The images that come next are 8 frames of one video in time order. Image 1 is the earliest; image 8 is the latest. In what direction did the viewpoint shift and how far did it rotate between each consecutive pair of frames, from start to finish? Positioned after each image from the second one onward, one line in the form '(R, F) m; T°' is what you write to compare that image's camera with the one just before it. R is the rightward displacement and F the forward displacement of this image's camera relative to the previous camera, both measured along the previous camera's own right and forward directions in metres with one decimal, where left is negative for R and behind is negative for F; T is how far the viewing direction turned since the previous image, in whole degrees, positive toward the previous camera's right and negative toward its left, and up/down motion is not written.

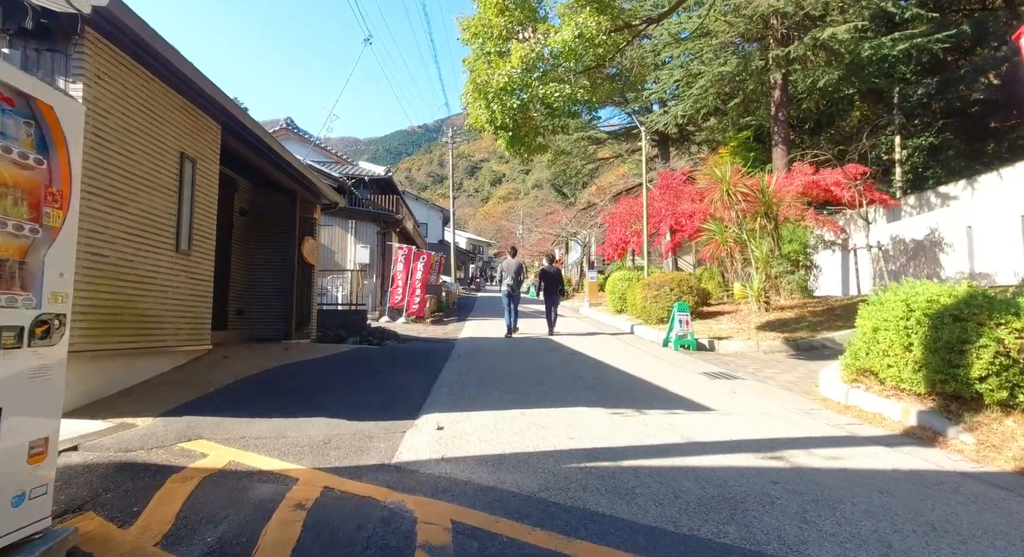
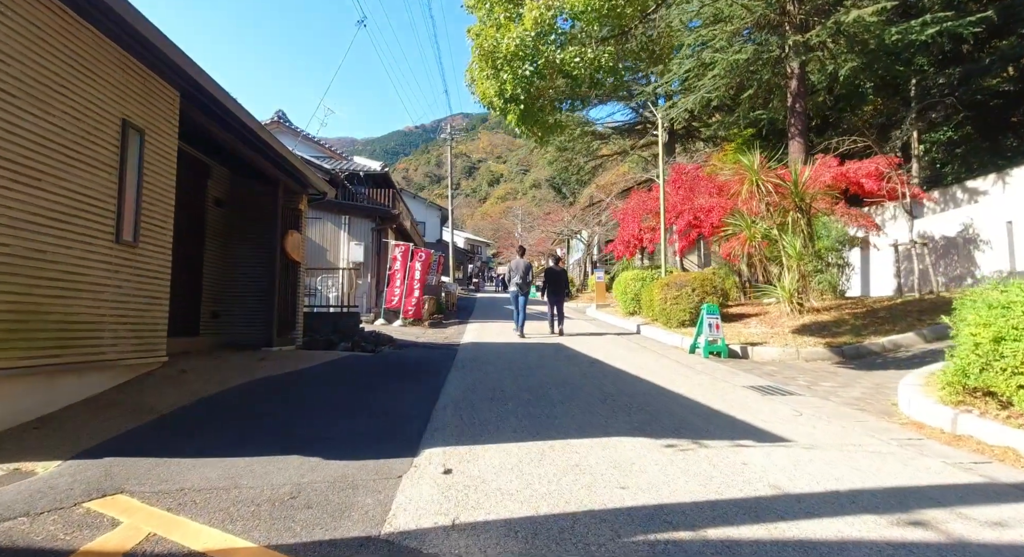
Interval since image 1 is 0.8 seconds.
(-0.2, +1.1) m; 0°
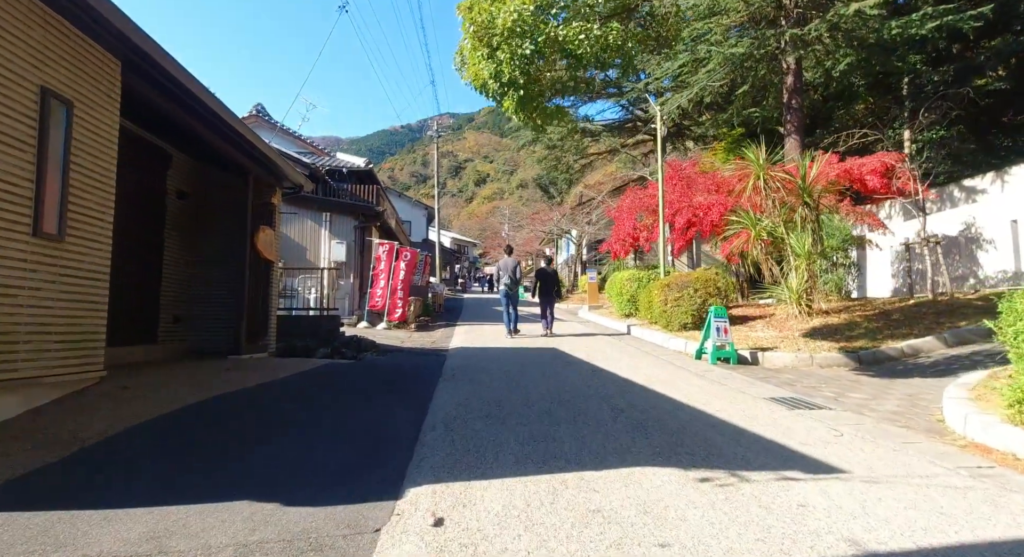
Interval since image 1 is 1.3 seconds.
(-0.1, +0.7) m; +1°
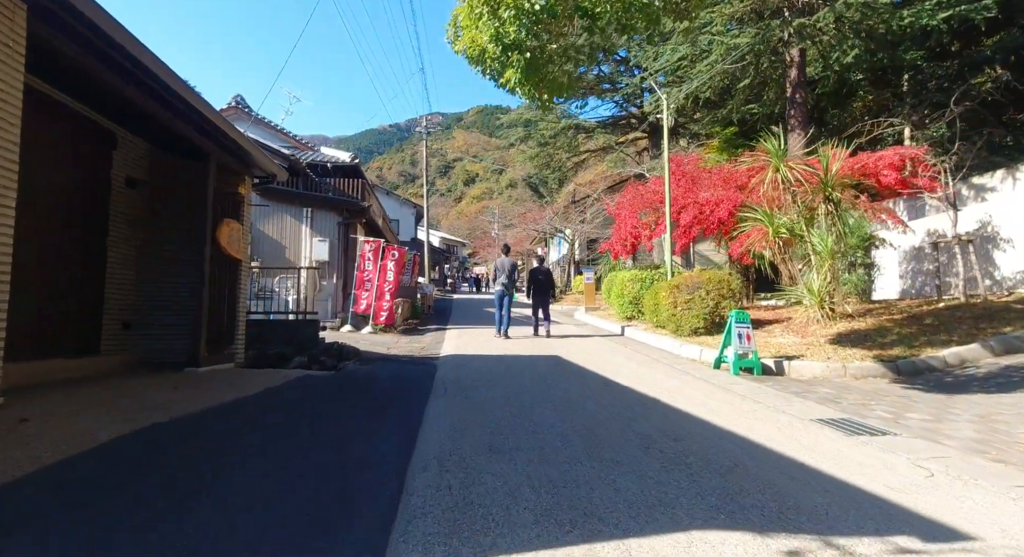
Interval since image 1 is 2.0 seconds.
(-0.1, +0.9) m; +1°
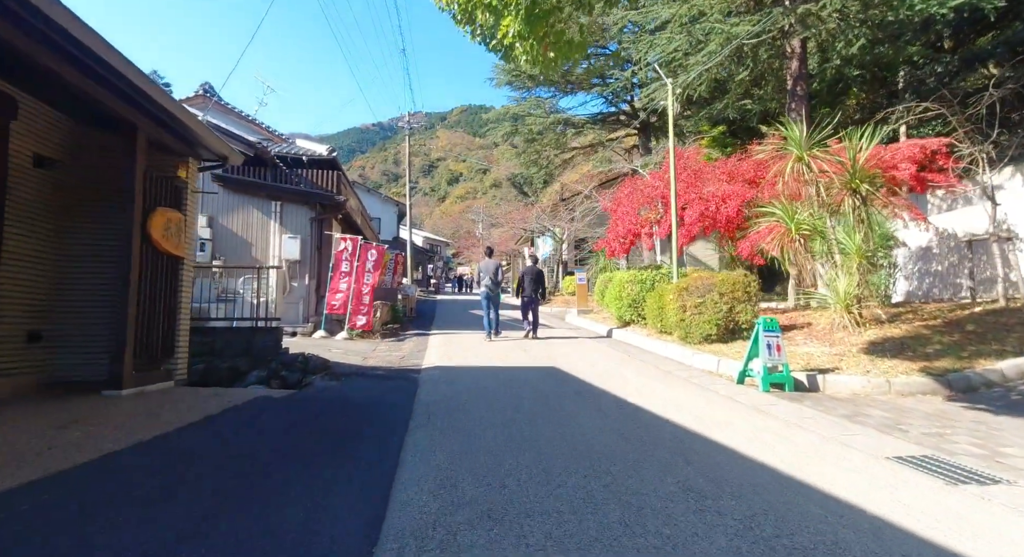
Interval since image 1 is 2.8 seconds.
(-0.1, +1.1) m; +2°
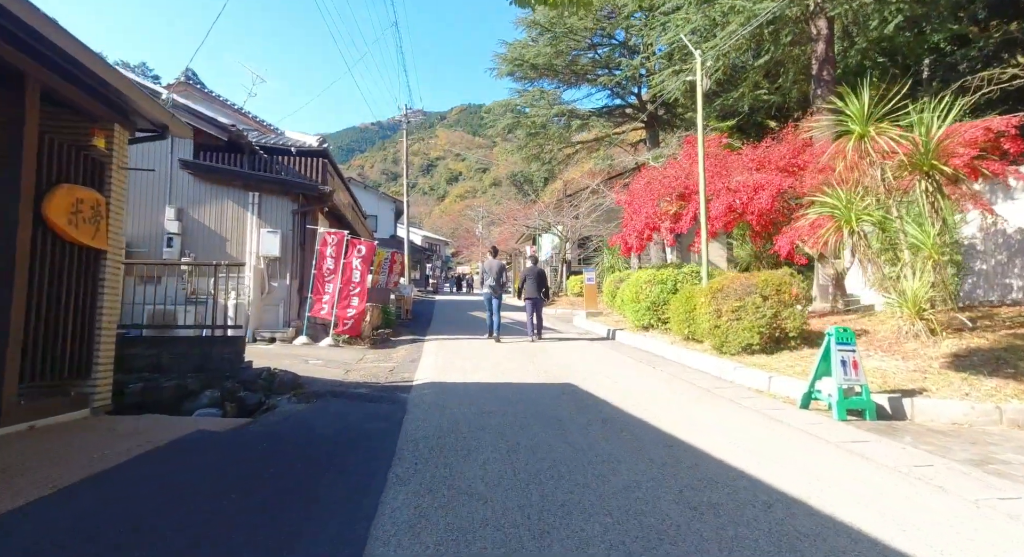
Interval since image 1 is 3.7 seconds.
(-0.1, +1.4) m; 0°
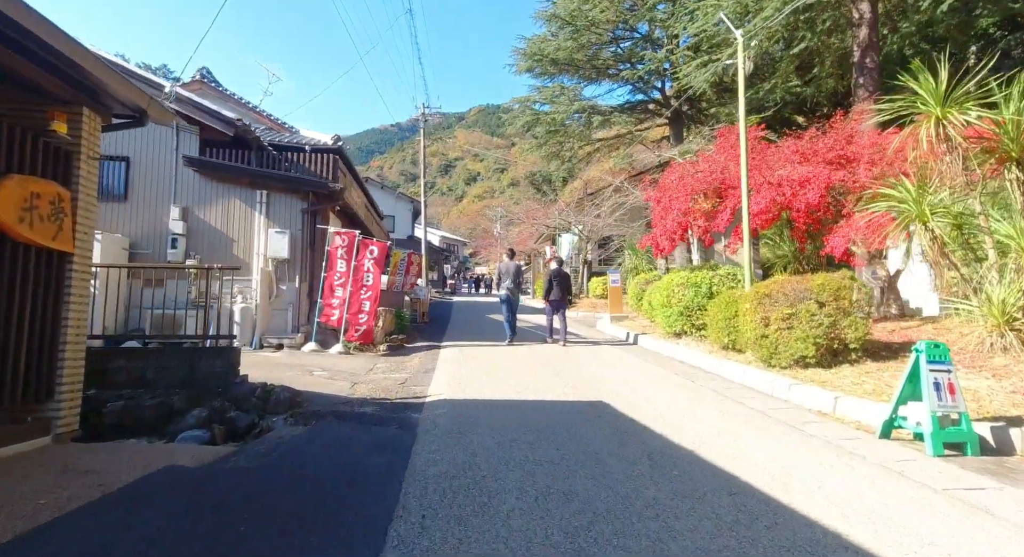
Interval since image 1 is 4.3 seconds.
(-0.1, +0.8) m; -2°
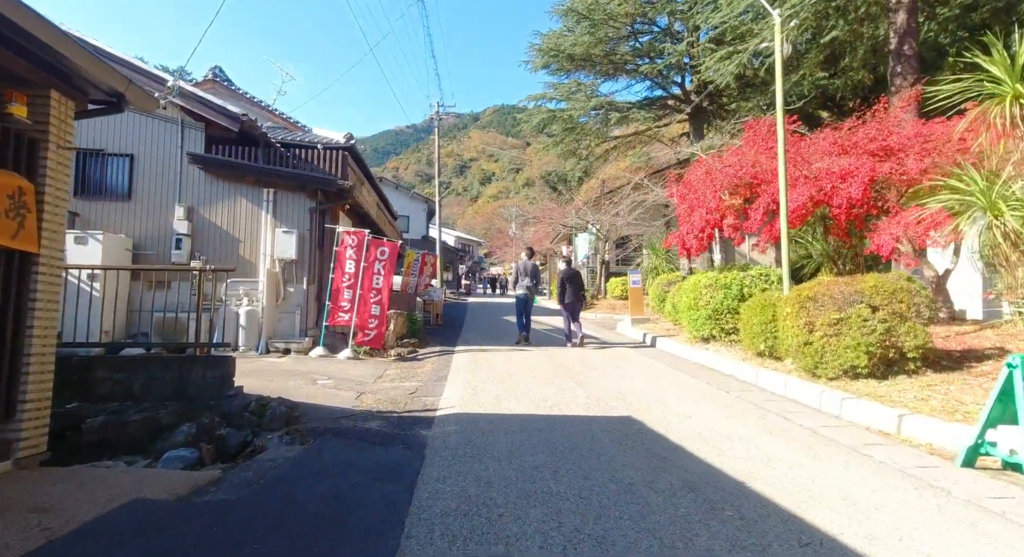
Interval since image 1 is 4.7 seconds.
(0.0, +0.6) m; -2°
